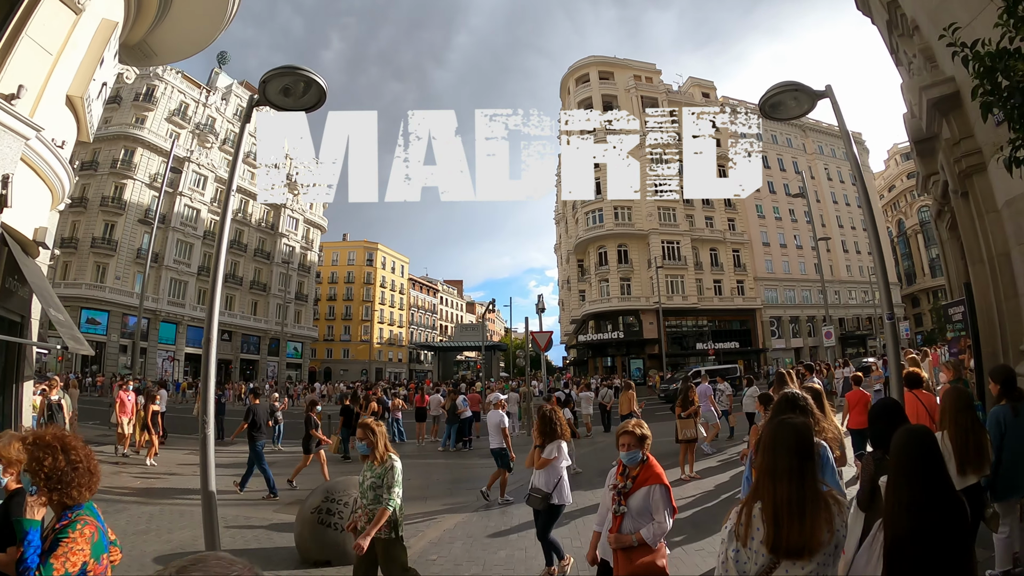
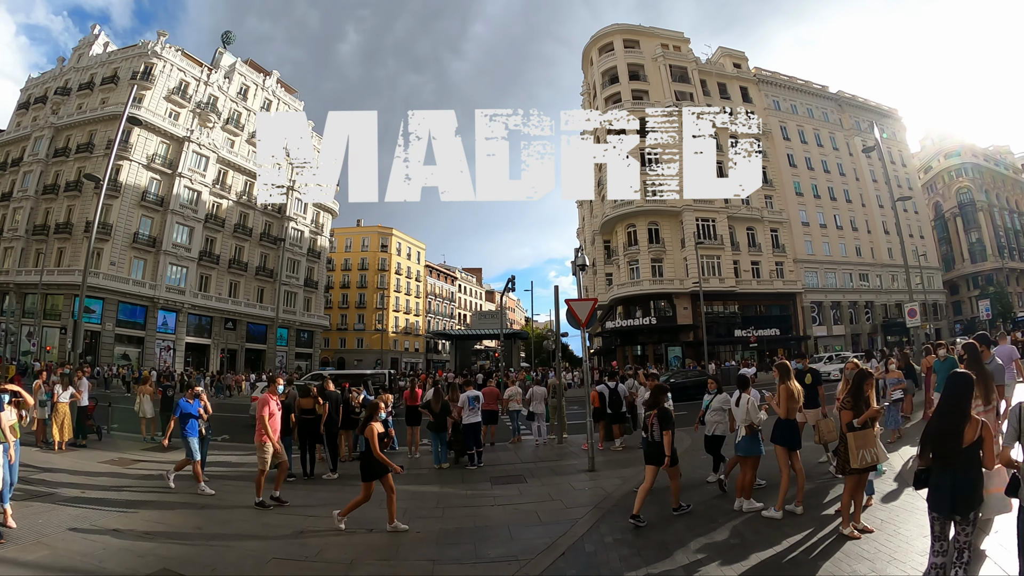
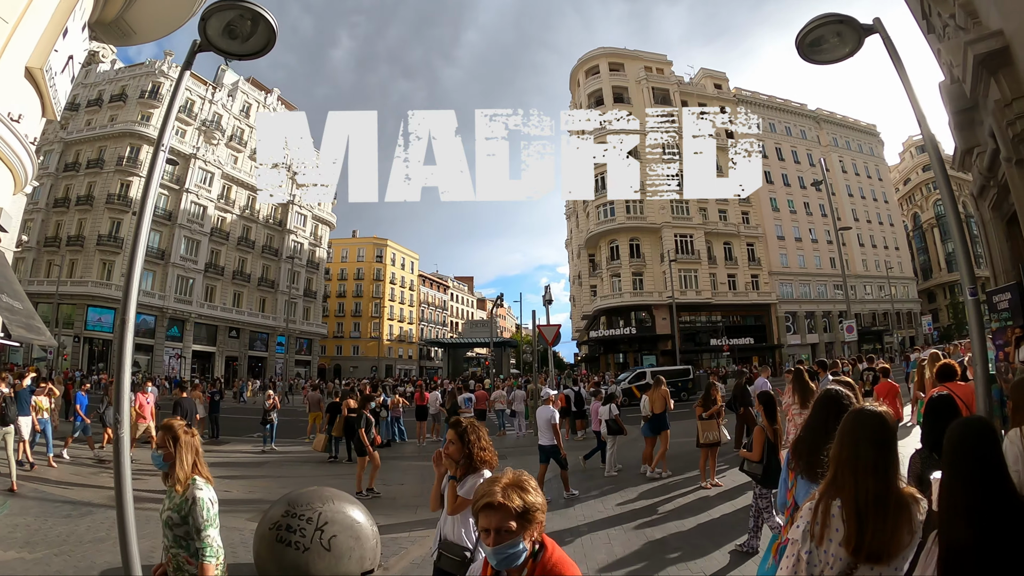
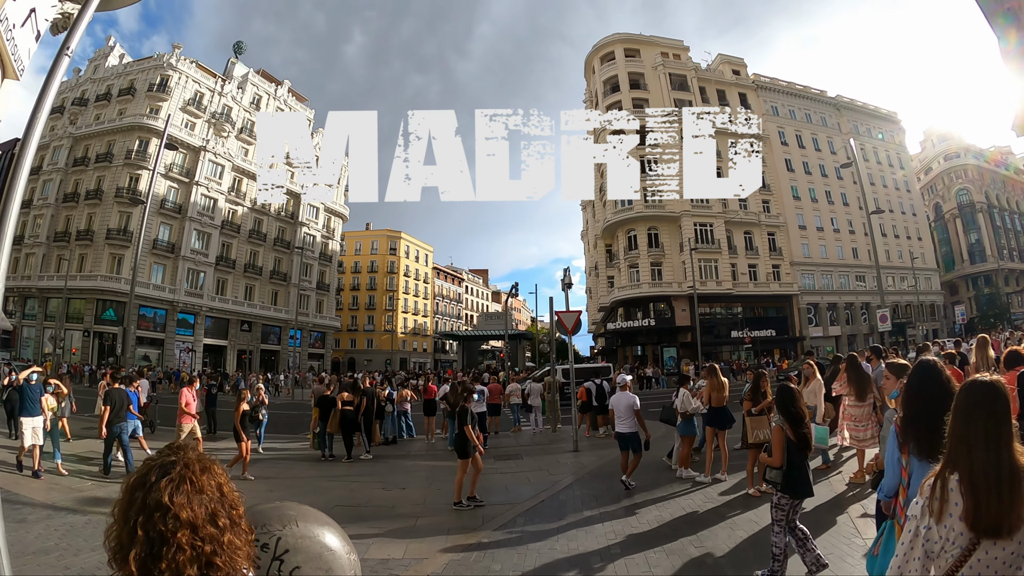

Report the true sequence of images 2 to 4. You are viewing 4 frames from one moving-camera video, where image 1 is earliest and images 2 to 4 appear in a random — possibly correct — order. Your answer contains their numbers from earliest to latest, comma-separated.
3, 4, 2
